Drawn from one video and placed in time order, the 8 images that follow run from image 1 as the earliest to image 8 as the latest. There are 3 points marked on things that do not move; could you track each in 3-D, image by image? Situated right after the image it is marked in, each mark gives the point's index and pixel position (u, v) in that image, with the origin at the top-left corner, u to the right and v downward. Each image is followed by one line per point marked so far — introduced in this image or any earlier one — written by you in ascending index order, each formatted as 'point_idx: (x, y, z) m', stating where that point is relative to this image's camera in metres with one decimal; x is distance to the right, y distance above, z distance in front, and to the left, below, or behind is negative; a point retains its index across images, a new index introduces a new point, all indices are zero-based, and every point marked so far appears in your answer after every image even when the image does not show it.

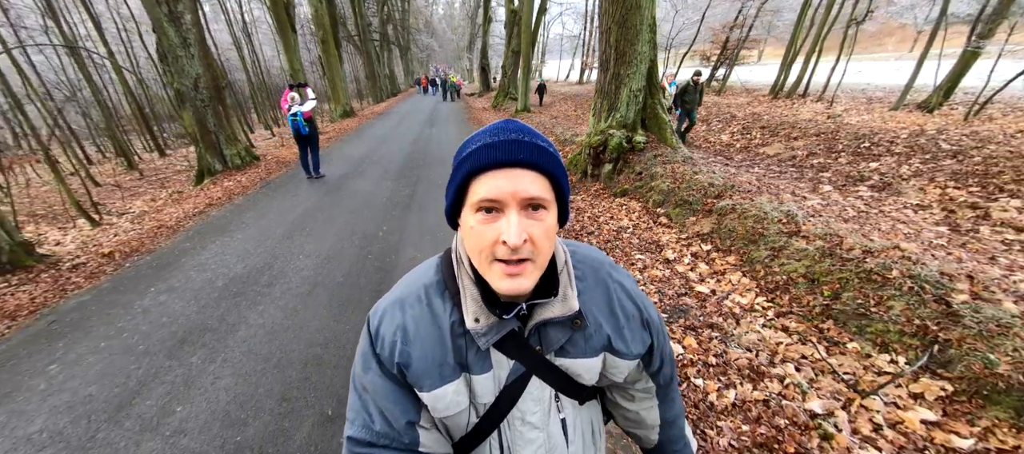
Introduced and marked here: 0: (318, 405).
0: (-1.5, -1.4, +2.9) m
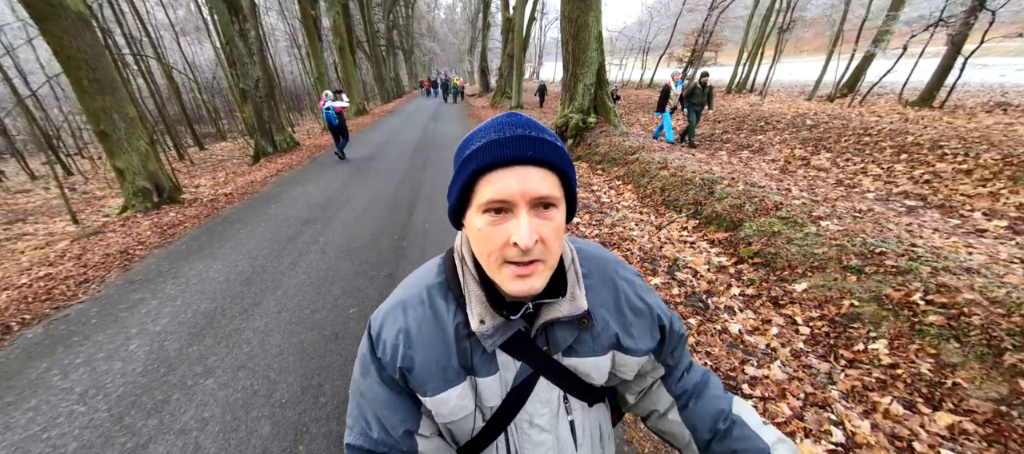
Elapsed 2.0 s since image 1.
0: (-1.9, -0.2, +5.5) m
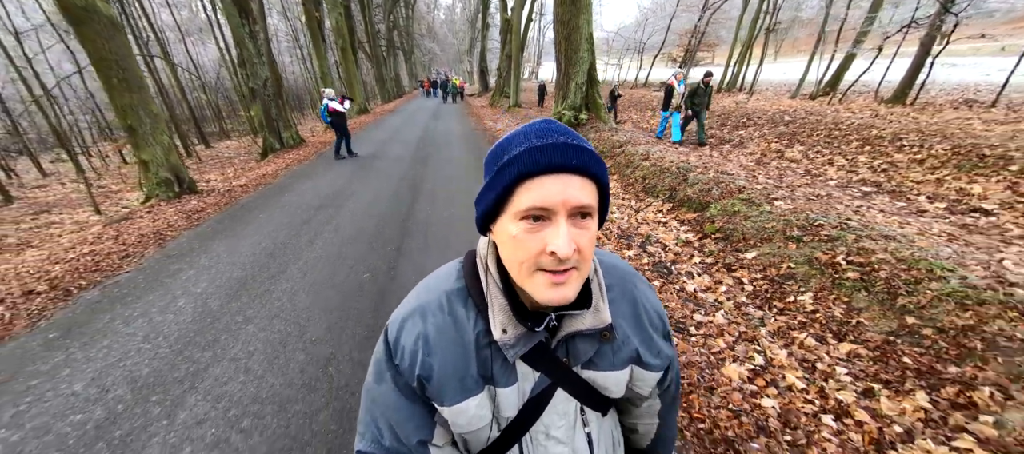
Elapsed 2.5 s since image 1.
0: (-2.0, +0.1, +6.1) m
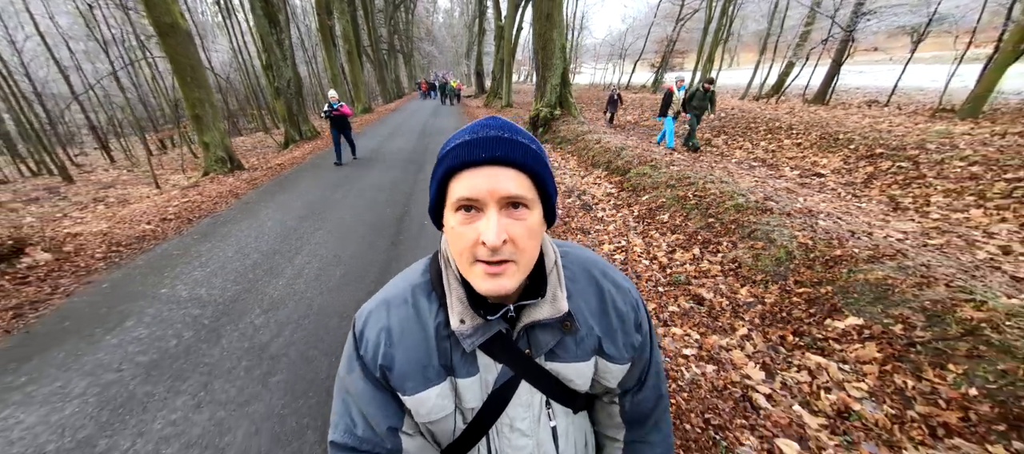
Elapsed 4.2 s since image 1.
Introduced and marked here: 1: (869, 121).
0: (-2.5, +0.9, +8.1) m
1: (+9.5, +2.8, +9.2) m
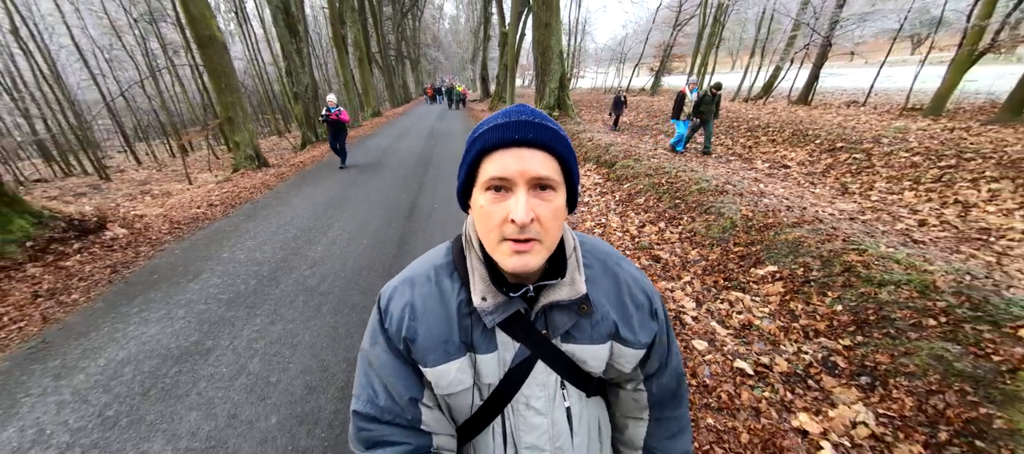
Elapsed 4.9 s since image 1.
0: (-2.5, +1.2, +9.1) m
1: (+9.5, +3.1, +10.0) m
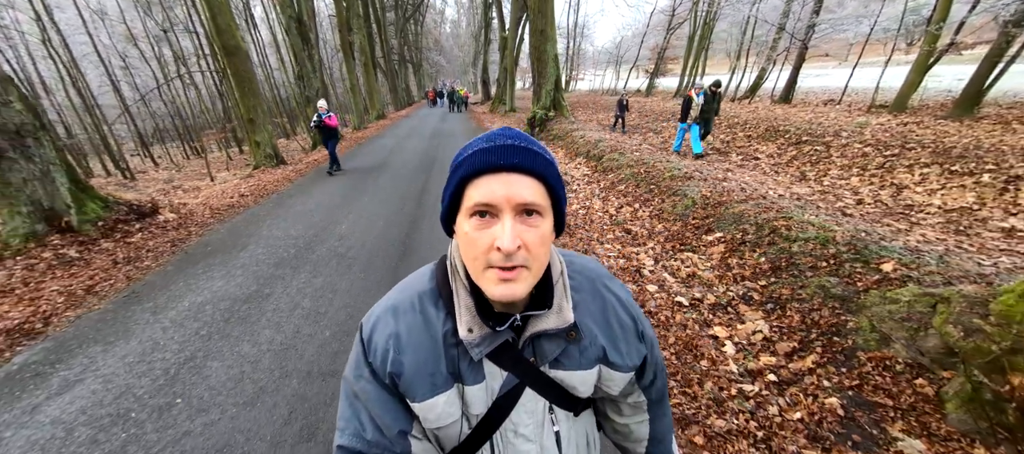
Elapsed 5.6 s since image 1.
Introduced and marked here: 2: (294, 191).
0: (-2.6, +1.5, +10.0) m
1: (+9.4, +3.5, +10.8) m
2: (-5.3, +0.9, +8.5) m
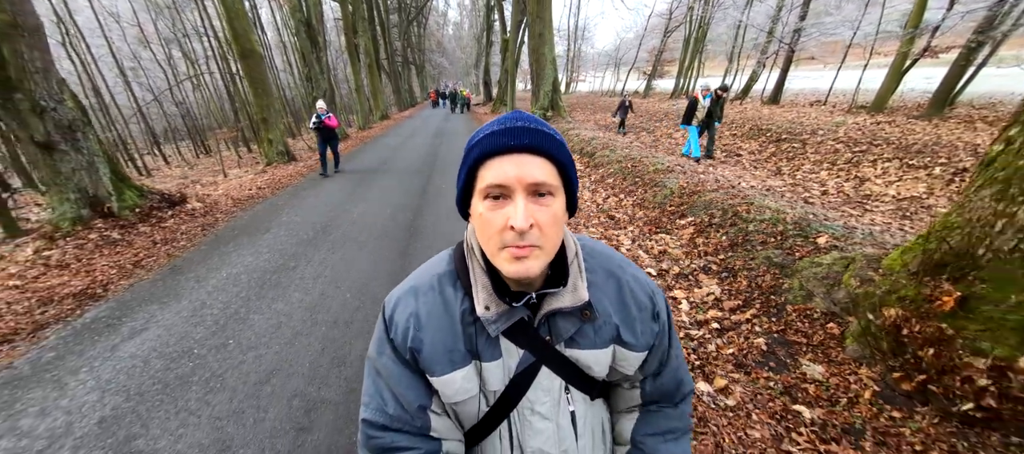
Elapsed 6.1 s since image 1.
0: (-2.7, +1.8, +10.6) m
1: (+9.4, +3.7, +11.4) m
2: (-5.4, +1.1, +9.1) m
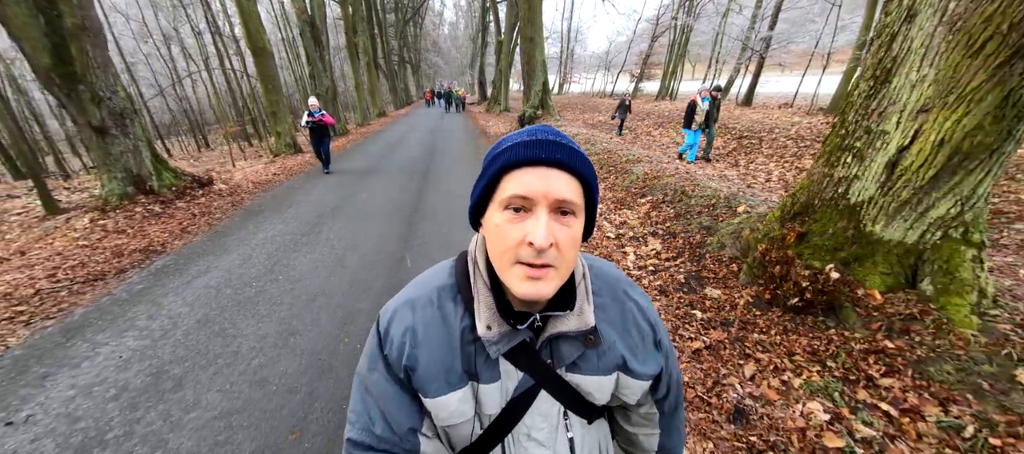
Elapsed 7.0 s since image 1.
0: (-2.9, +2.2, +11.6) m
1: (+9.1, +4.0, +12.6) m
2: (-5.7, +1.6, +10.0) m
